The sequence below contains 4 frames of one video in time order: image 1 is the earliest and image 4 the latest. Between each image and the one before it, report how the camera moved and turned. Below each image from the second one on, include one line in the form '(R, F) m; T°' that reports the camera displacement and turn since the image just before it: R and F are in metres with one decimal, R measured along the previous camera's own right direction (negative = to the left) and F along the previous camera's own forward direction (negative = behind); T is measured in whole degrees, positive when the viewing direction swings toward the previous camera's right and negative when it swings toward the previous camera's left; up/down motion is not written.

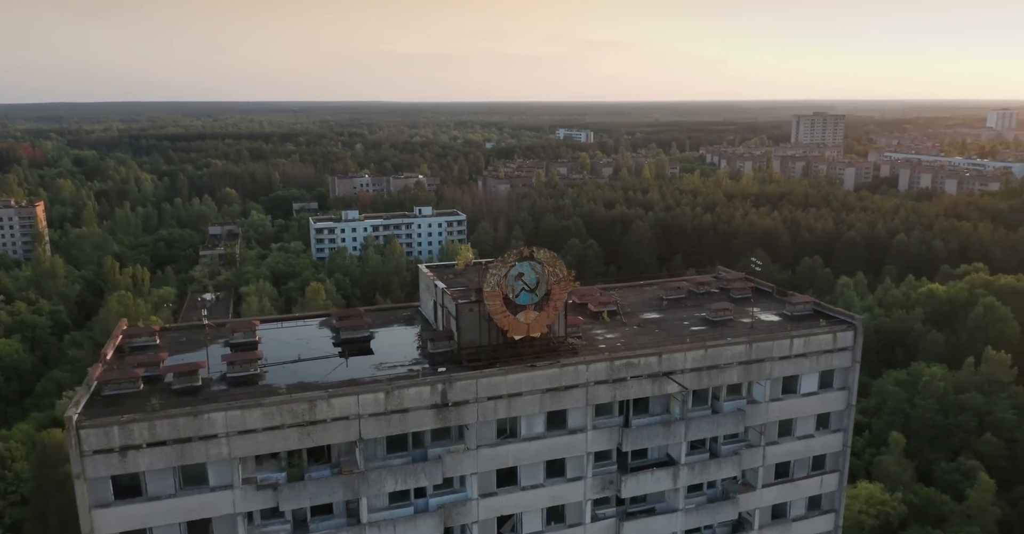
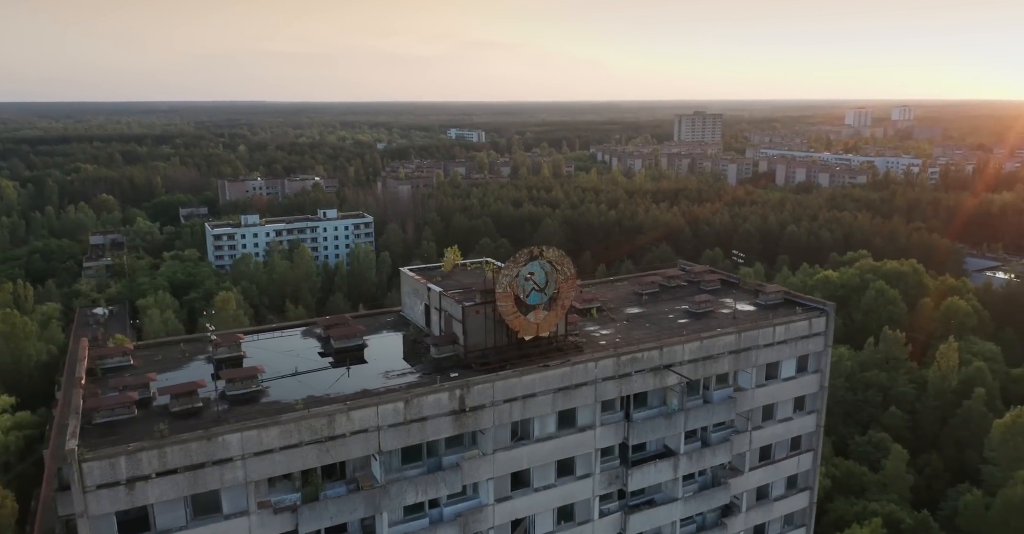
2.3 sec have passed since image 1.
(-3.6, +0.6) m; +9°
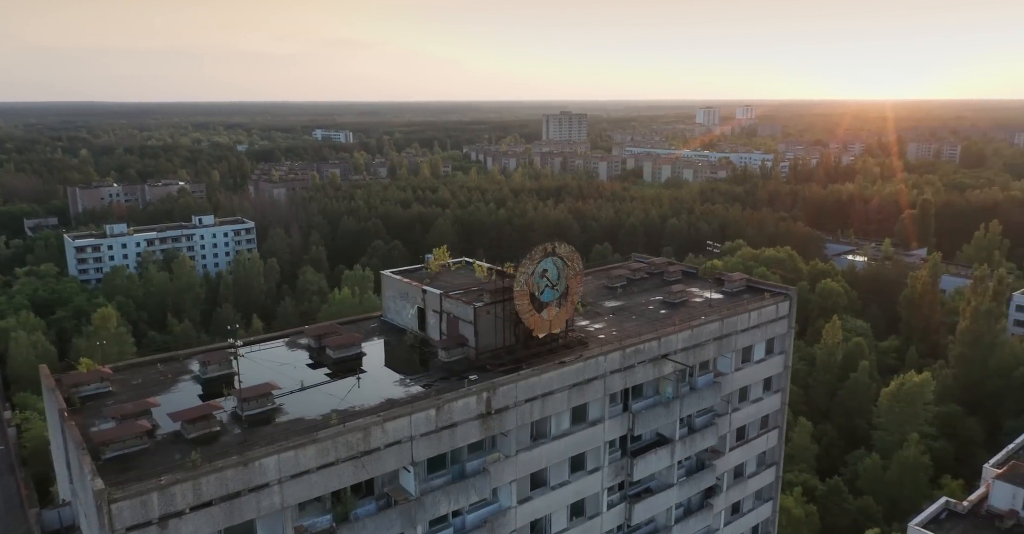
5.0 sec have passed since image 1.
(-4.3, +0.8) m; +11°
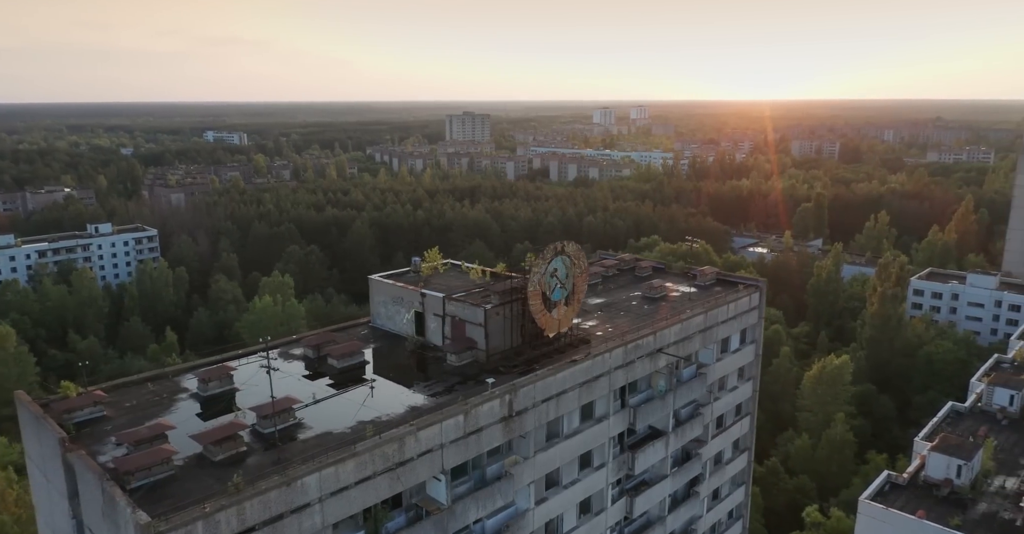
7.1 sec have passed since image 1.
(-3.2, +0.5) m; +8°
